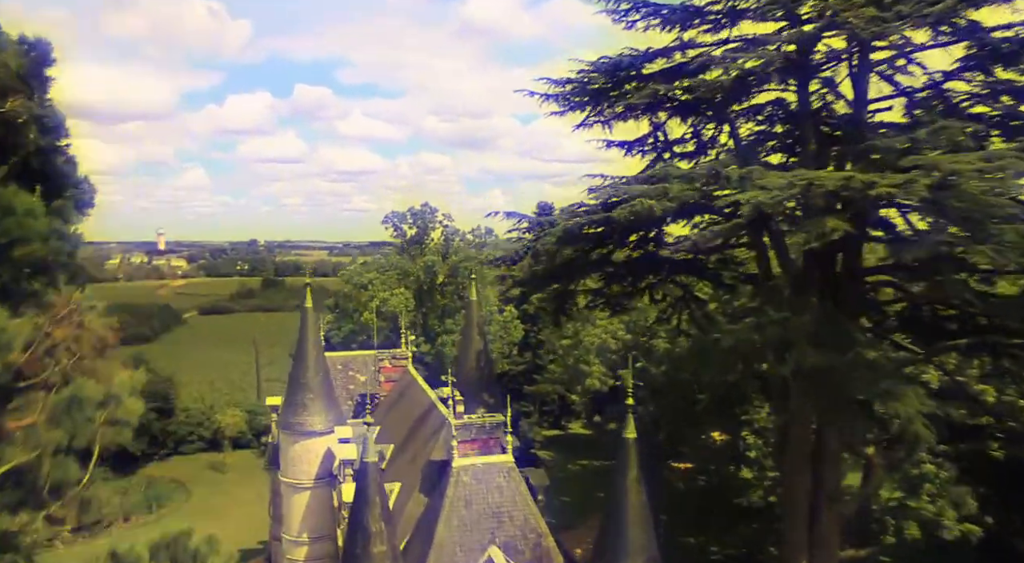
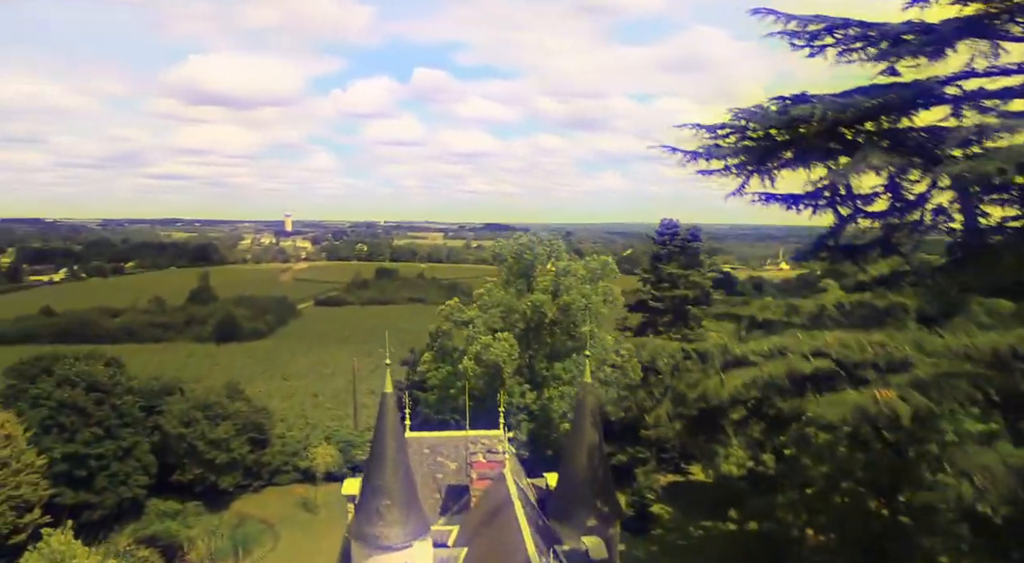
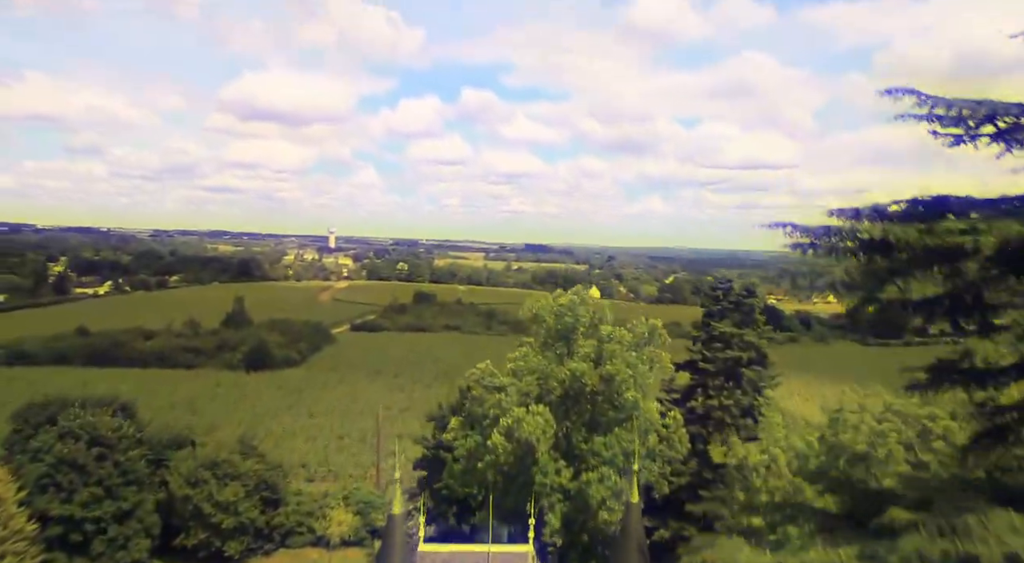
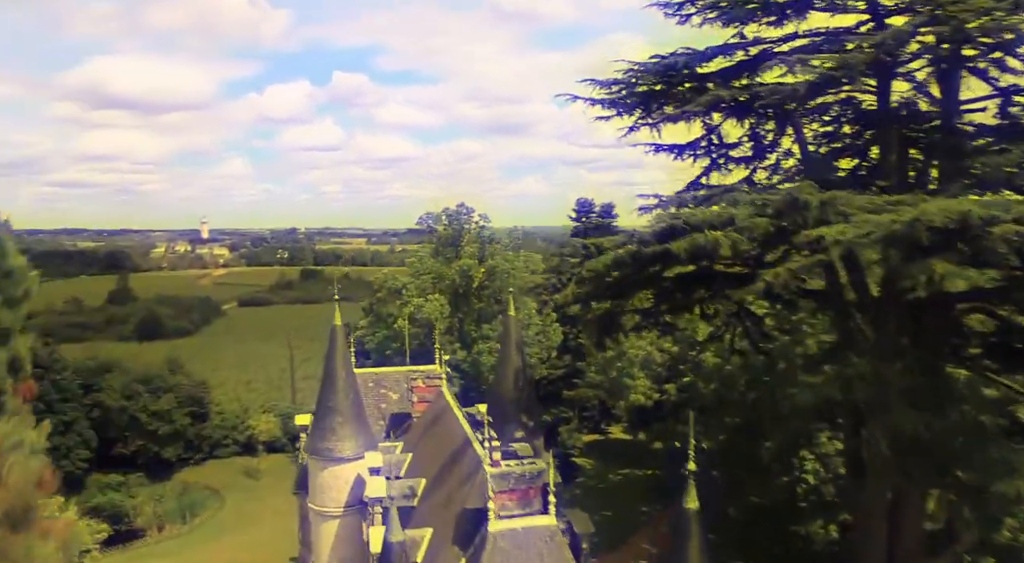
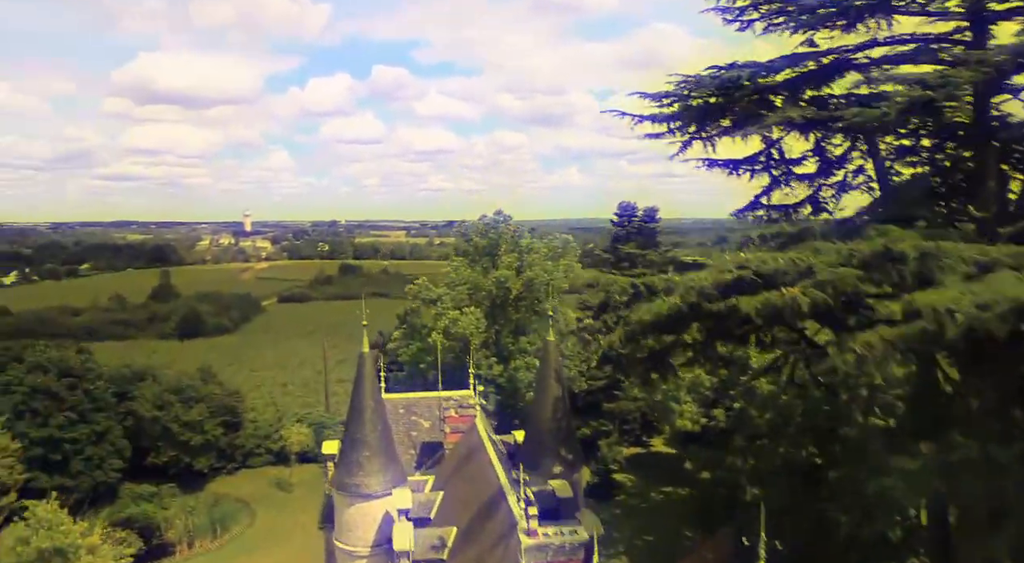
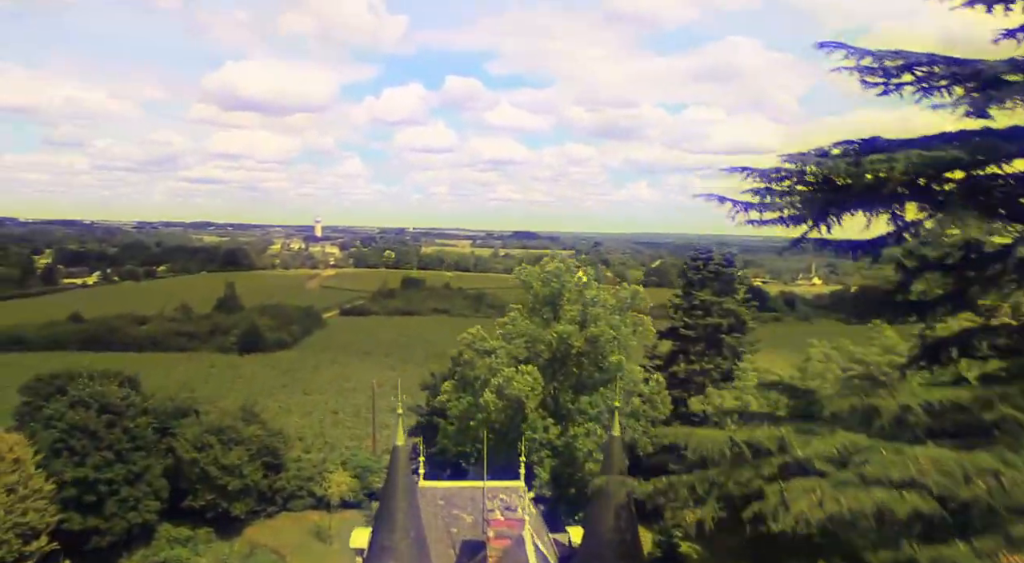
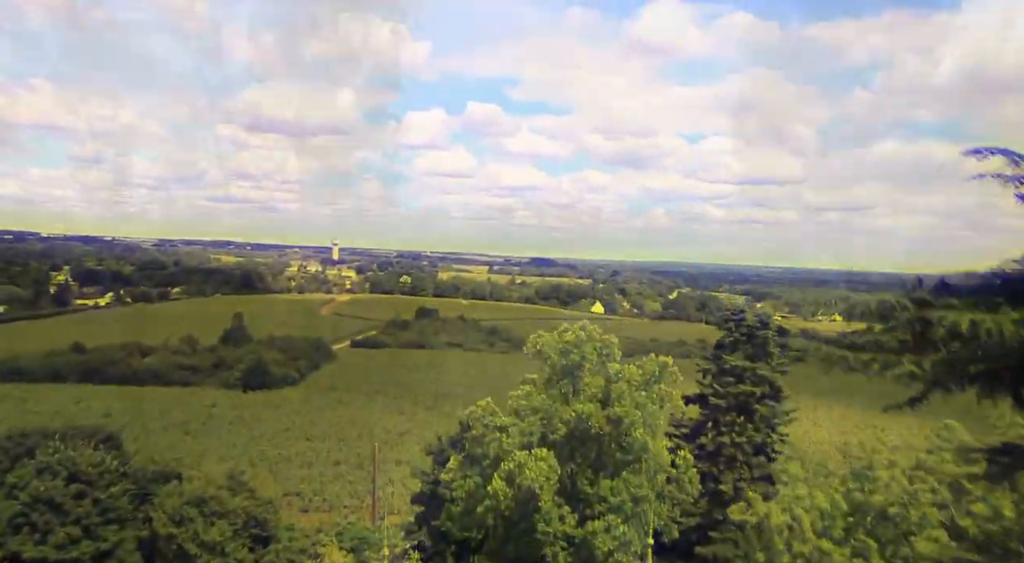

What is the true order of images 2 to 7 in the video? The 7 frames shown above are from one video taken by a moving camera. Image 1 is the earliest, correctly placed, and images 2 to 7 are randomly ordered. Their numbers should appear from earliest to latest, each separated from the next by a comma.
4, 5, 2, 6, 3, 7
